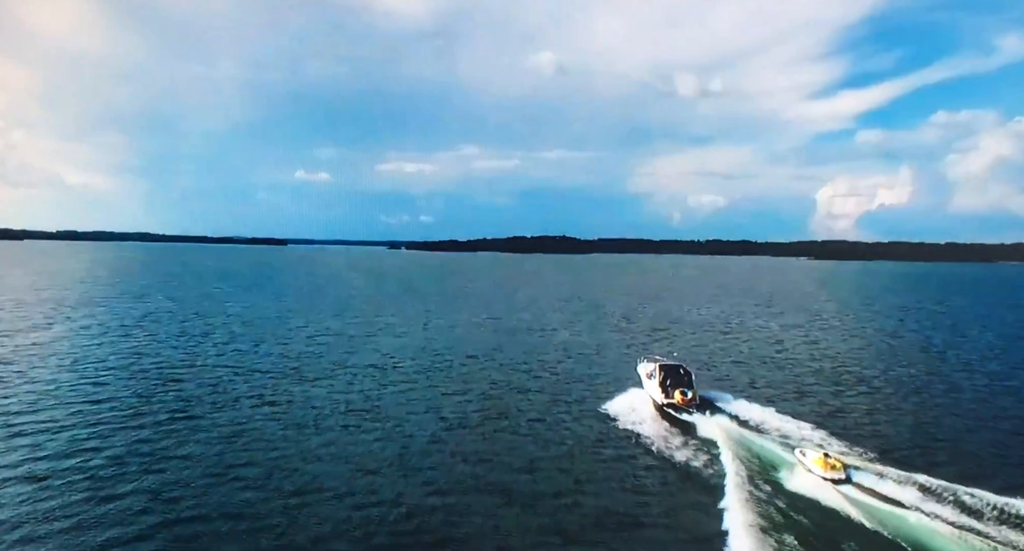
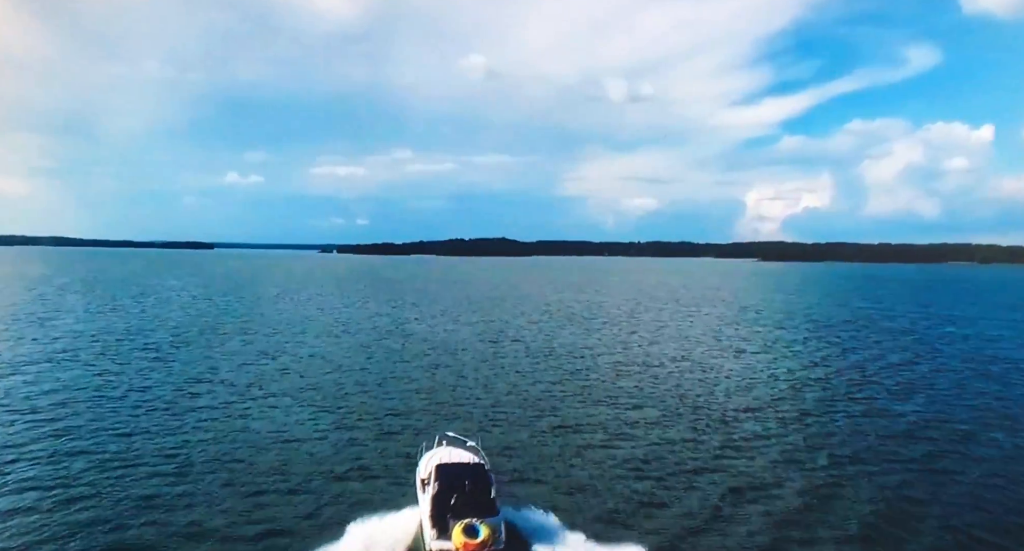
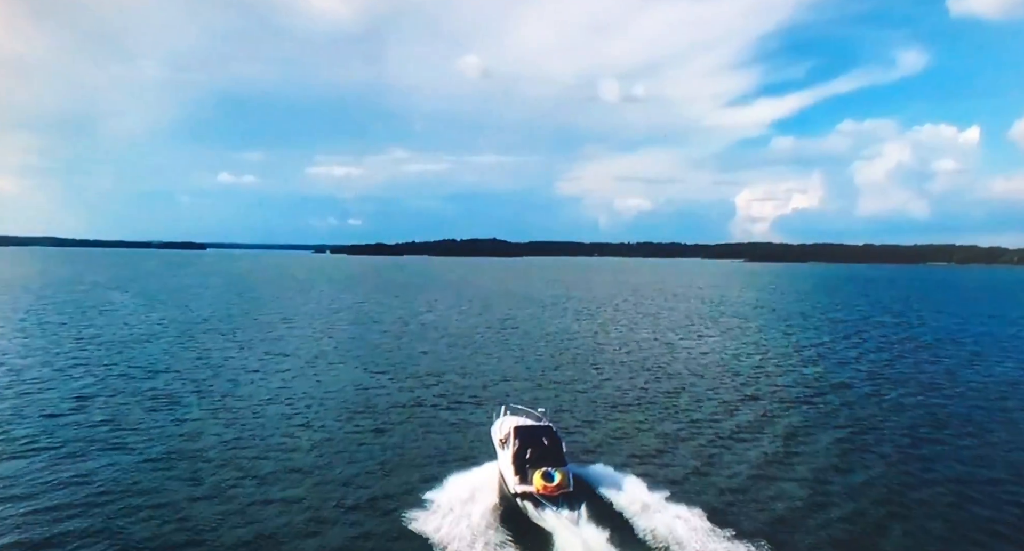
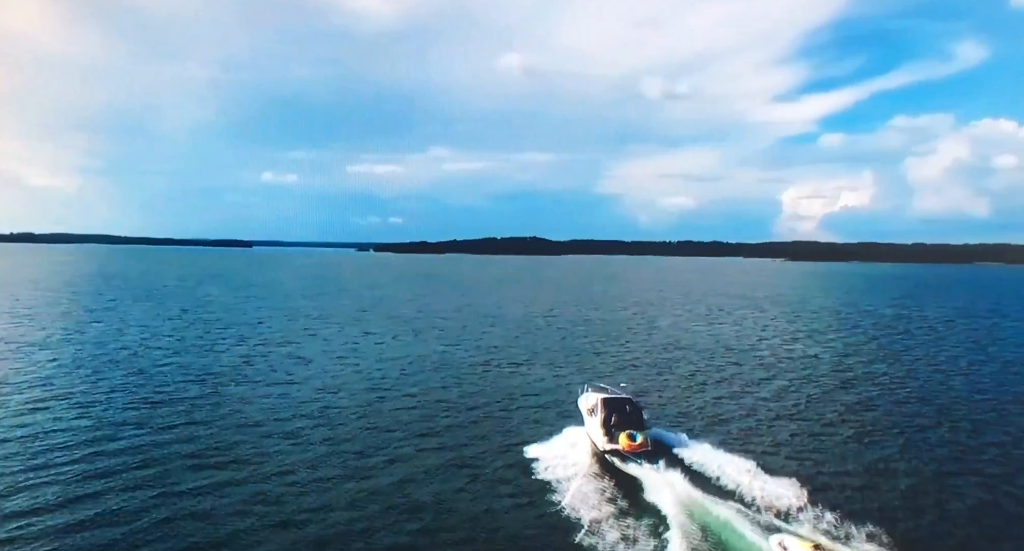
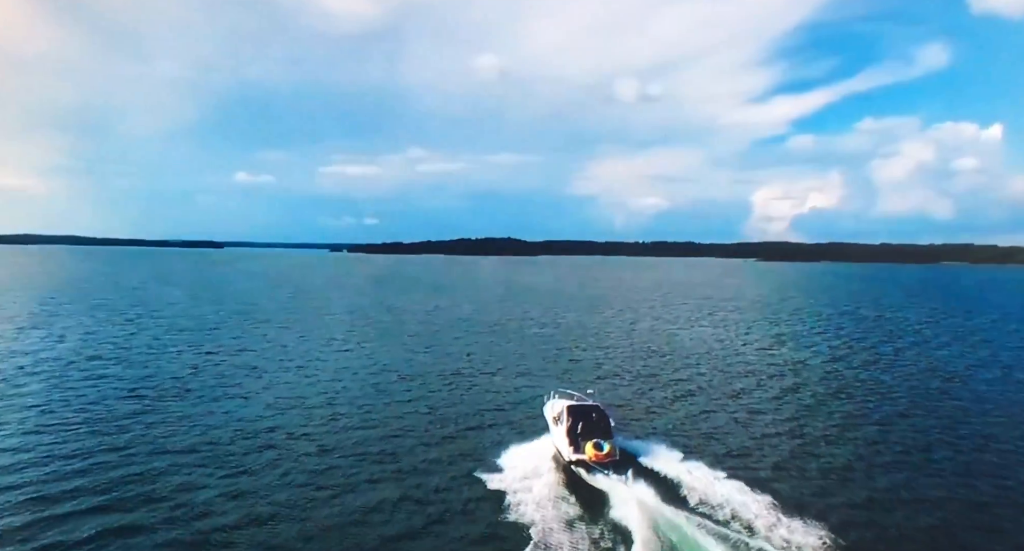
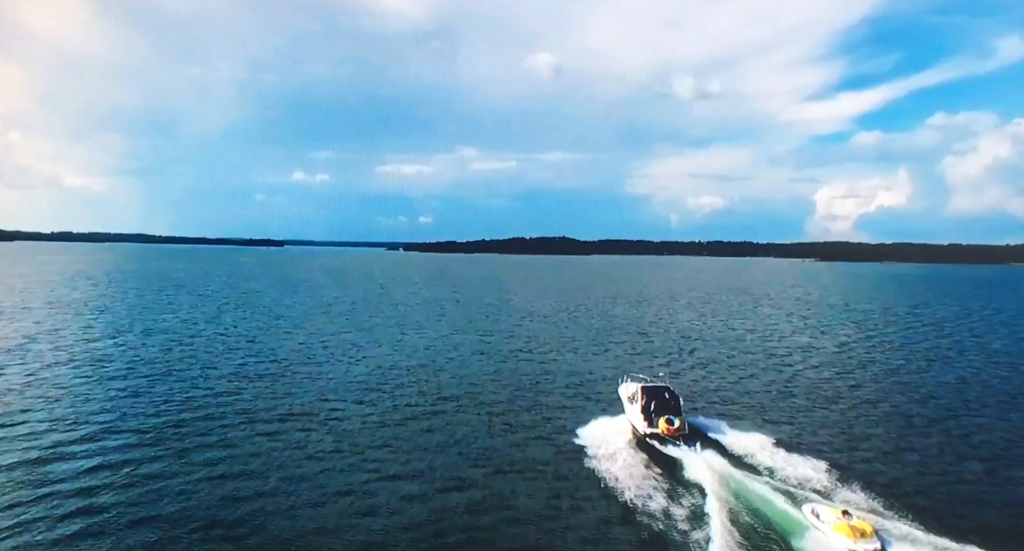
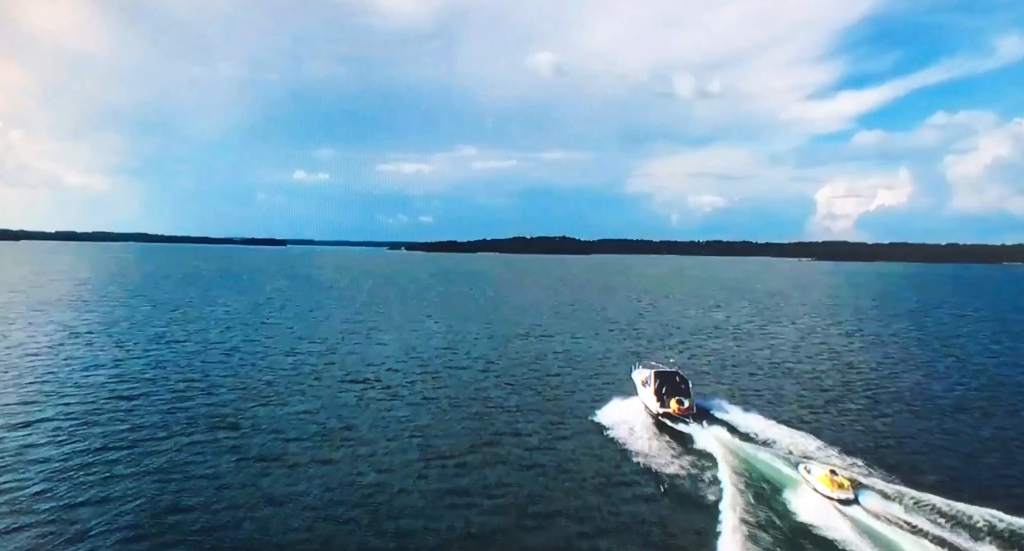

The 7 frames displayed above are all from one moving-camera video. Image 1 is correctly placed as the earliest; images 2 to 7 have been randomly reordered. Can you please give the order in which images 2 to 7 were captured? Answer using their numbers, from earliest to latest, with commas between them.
7, 6, 4, 5, 3, 2
